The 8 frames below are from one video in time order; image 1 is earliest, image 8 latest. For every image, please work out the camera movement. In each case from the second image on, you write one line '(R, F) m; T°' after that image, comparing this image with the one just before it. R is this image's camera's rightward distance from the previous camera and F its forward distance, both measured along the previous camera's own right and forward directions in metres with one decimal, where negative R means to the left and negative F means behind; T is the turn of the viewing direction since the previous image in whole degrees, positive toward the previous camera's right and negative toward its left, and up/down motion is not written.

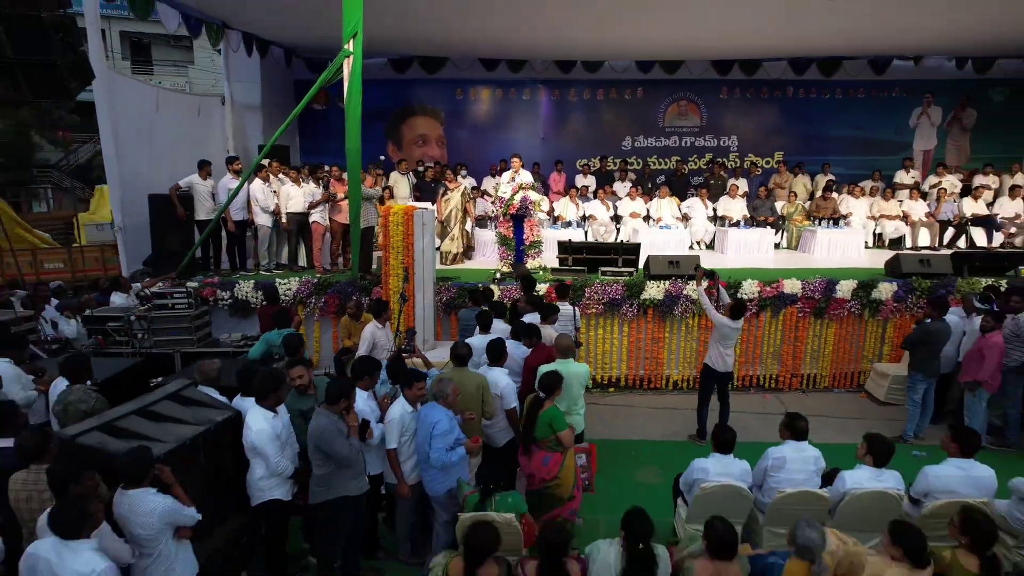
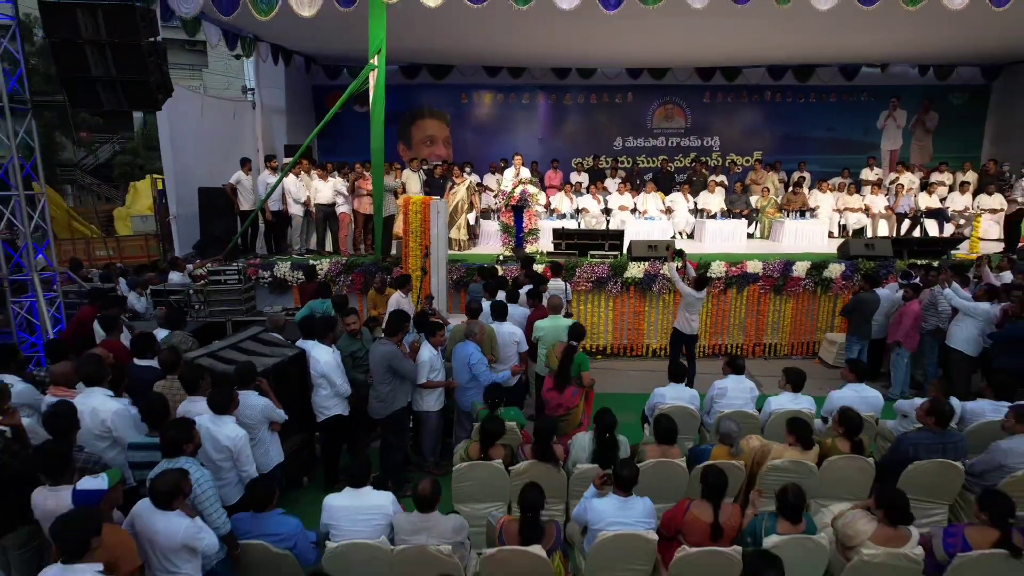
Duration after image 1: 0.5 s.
(0.0, -1.1) m; 0°
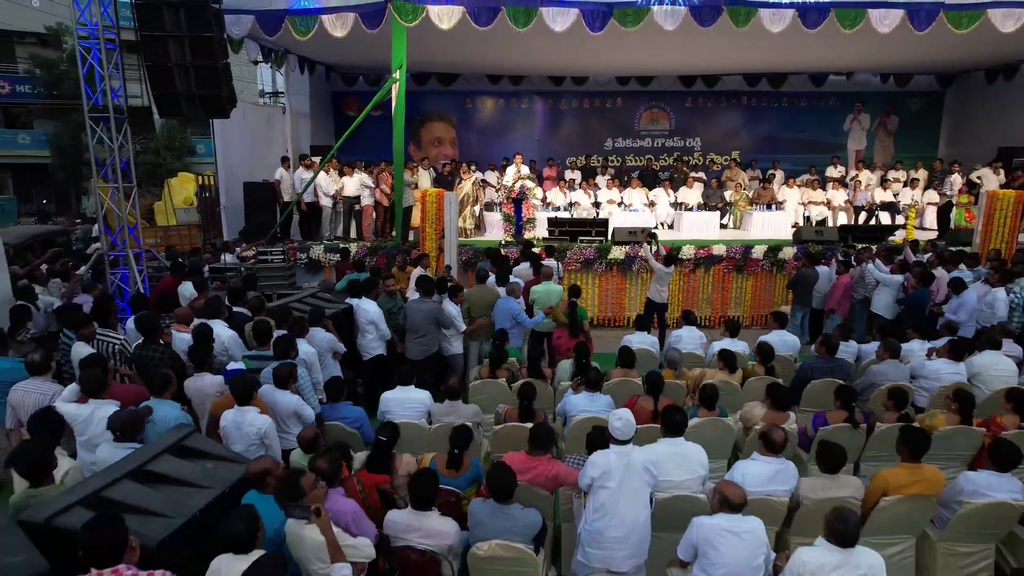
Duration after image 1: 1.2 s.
(0.0, -1.4) m; 0°
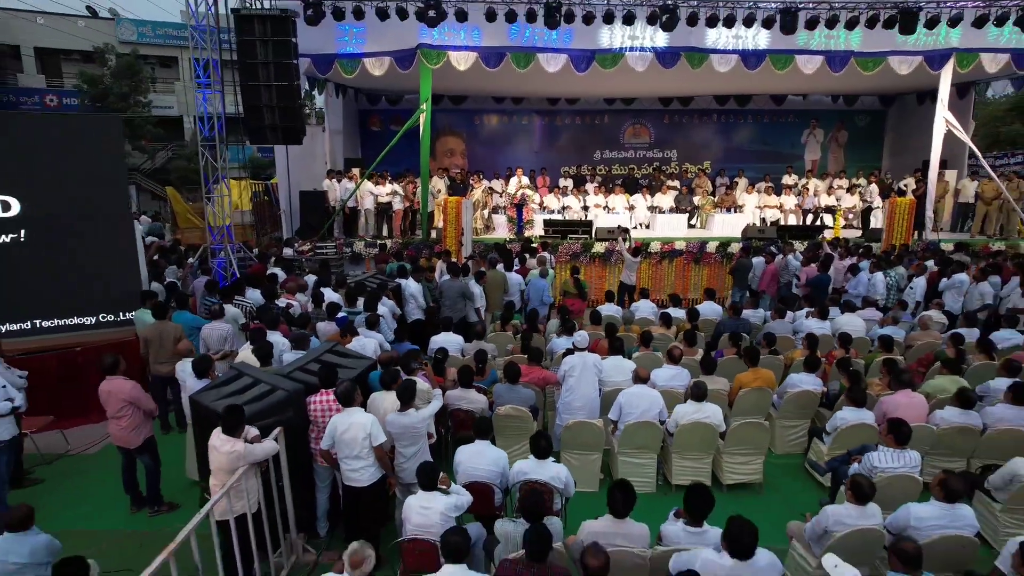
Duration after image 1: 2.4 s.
(0.0, -2.3) m; 0°
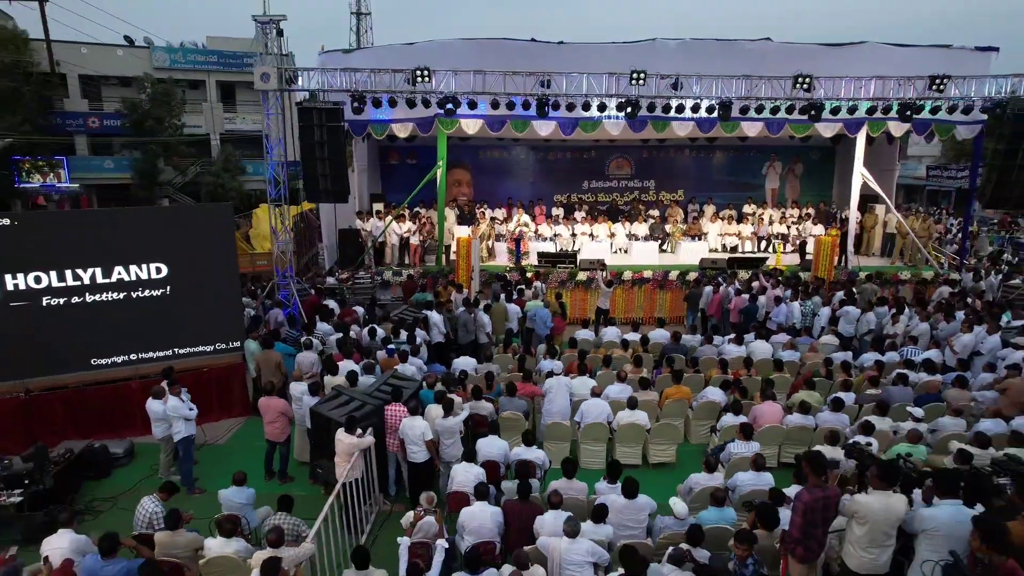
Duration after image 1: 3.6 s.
(0.0, -2.7) m; 0°
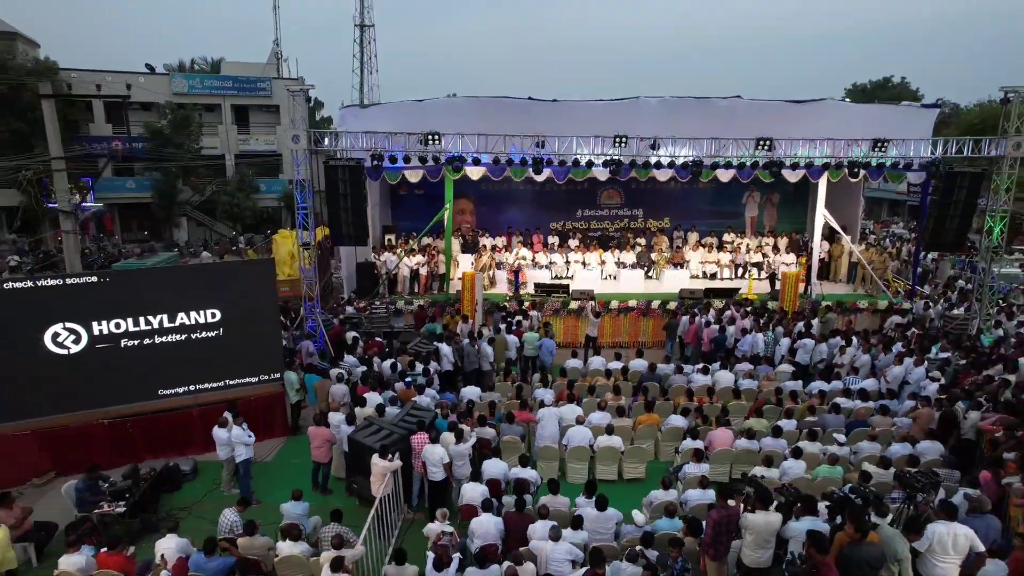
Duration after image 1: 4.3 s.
(0.0, -1.7) m; 0°
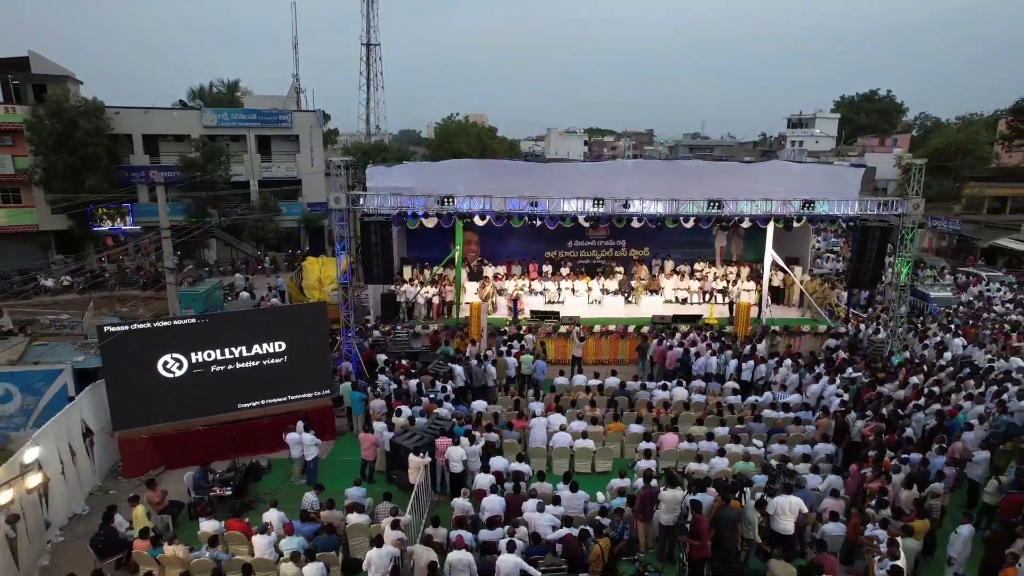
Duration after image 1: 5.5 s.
(0.0, -3.1) m; 0°
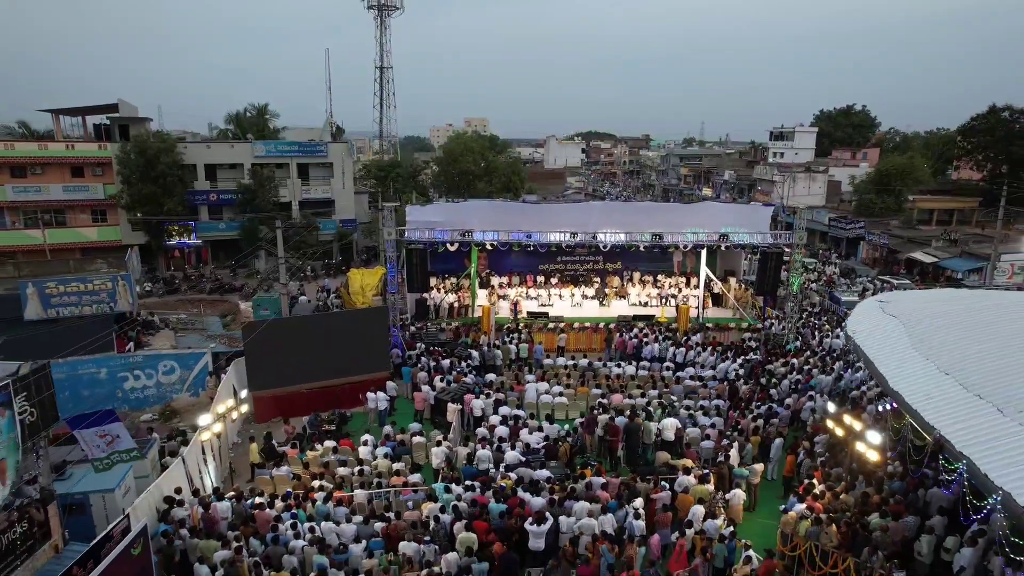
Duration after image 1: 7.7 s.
(0.0, -6.4) m; 0°
